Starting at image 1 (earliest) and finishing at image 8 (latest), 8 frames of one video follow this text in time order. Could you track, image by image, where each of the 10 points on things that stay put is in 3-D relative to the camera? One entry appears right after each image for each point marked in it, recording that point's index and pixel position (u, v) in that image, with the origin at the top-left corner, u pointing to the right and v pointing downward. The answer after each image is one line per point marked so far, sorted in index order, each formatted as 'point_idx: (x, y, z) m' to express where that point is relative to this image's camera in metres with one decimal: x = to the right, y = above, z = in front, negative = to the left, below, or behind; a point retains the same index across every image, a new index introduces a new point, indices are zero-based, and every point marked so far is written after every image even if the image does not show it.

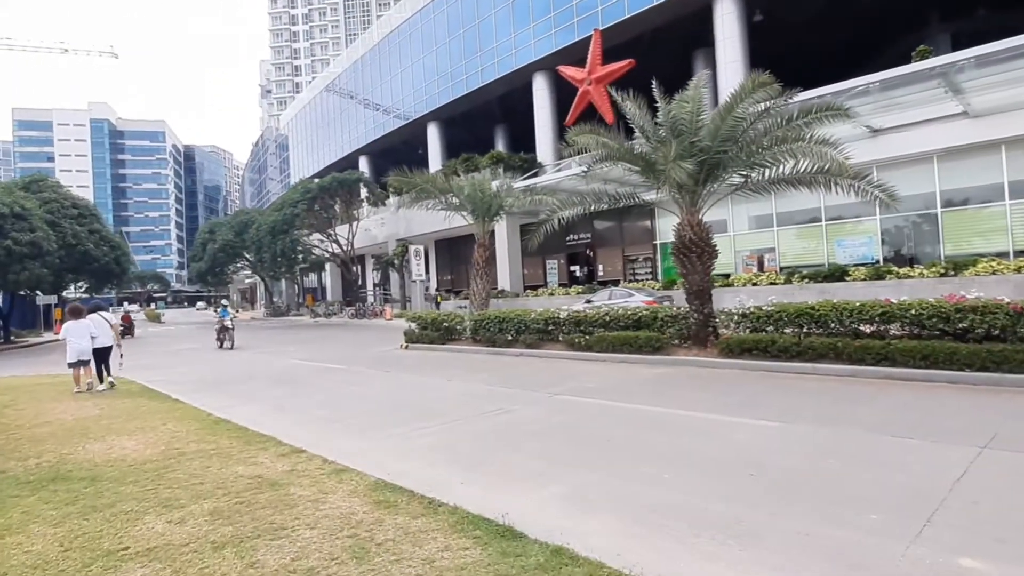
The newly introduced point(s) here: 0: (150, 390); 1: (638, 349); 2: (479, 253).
0: (-7.9, -2.2, +12.8) m
1: (+2.8, -1.4, +13.0) m
2: (-1.0, +1.1, +18.5) m
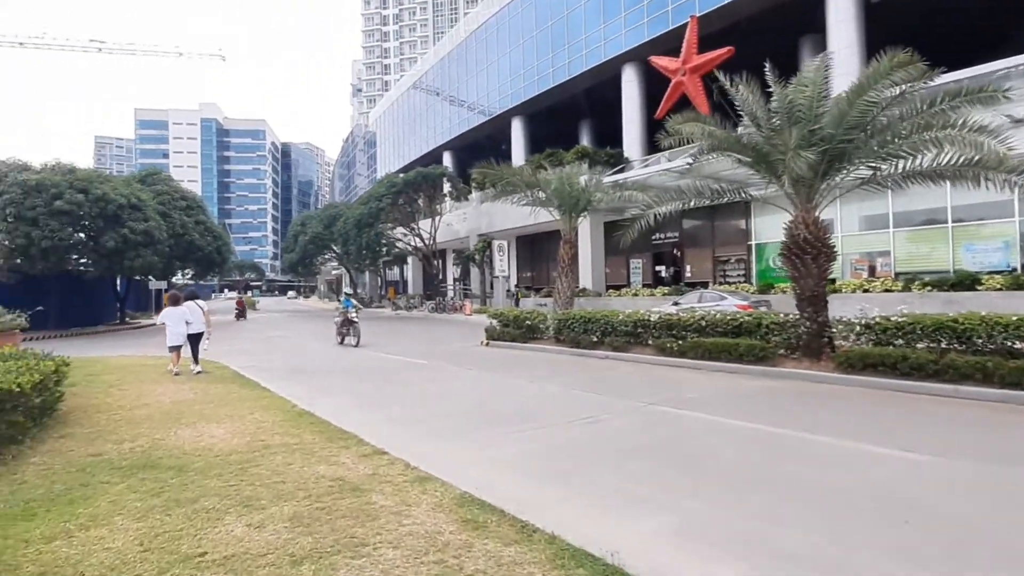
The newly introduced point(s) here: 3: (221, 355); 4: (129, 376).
0: (-6.1, -2.0, +13.2) m
1: (+4.6, -1.4, +11.9) m
2: (+1.6, +1.2, +17.8) m
3: (-9.2, -2.1, +18.5) m
4: (-8.1, -1.9, +12.5) m
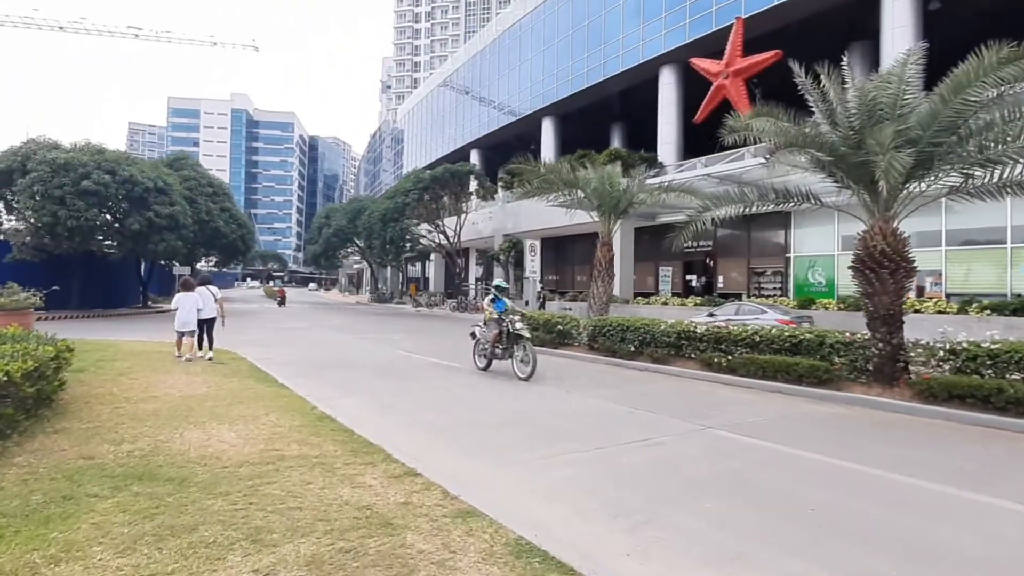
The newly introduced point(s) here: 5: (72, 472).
0: (-5.3, -1.7, +12.4) m
1: (+5.3, -1.7, +10.8) m
2: (+2.6, +1.0, +16.8) m
3: (-8.4, -1.8, +17.9) m
4: (-7.4, -1.5, +11.8) m
5: (-3.8, -1.6, +5.1) m
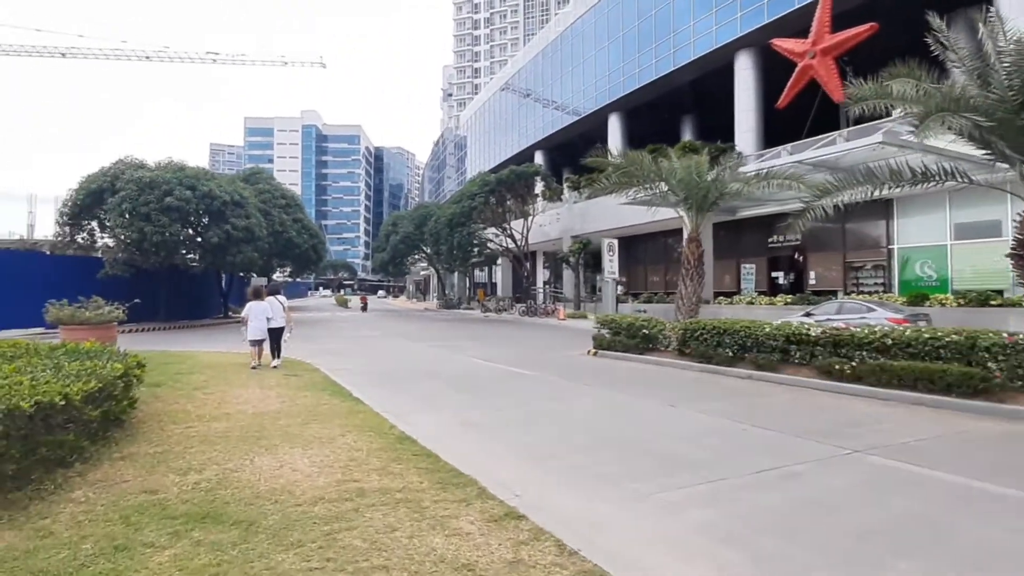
0: (-3.6, -1.9, +11.9) m
1: (+6.8, -1.6, +9.2) m
2: (+4.7, +1.0, +15.4) m
3: (-6.0, -2.0, +17.6) m
4: (-5.8, -1.7, +11.5) m
5: (-2.9, -1.7, +4.5) m
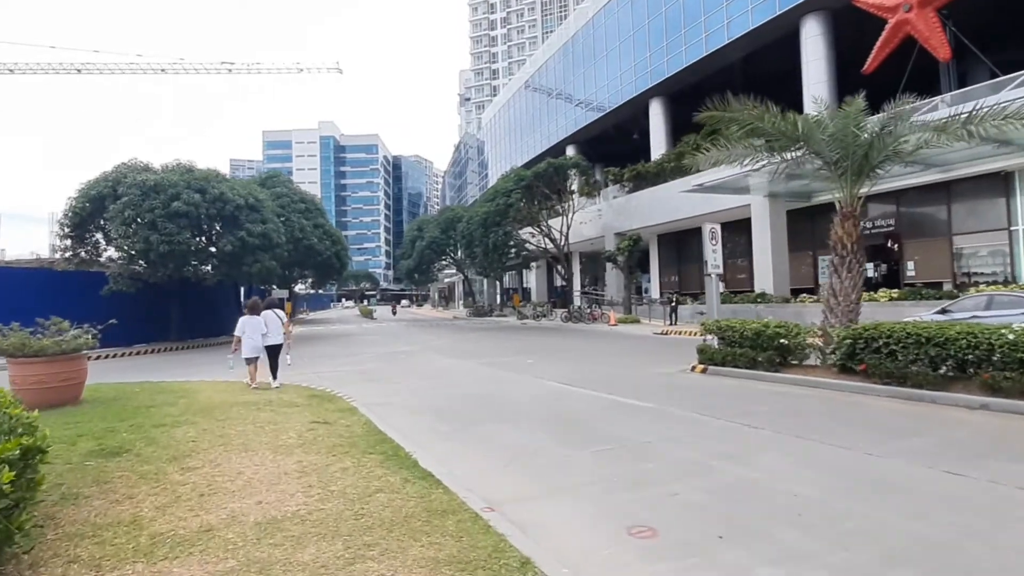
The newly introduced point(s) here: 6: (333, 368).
0: (-1.8, -2.0, +8.2) m
1: (+8.4, -1.3, +5.1) m
2: (+6.5, +1.2, +11.5) m
3: (-4.0, -2.3, +14.0) m
4: (-4.0, -1.9, +7.9) m
5: (-1.4, -1.7, +0.8) m
6: (-5.3, -2.4, +17.3) m
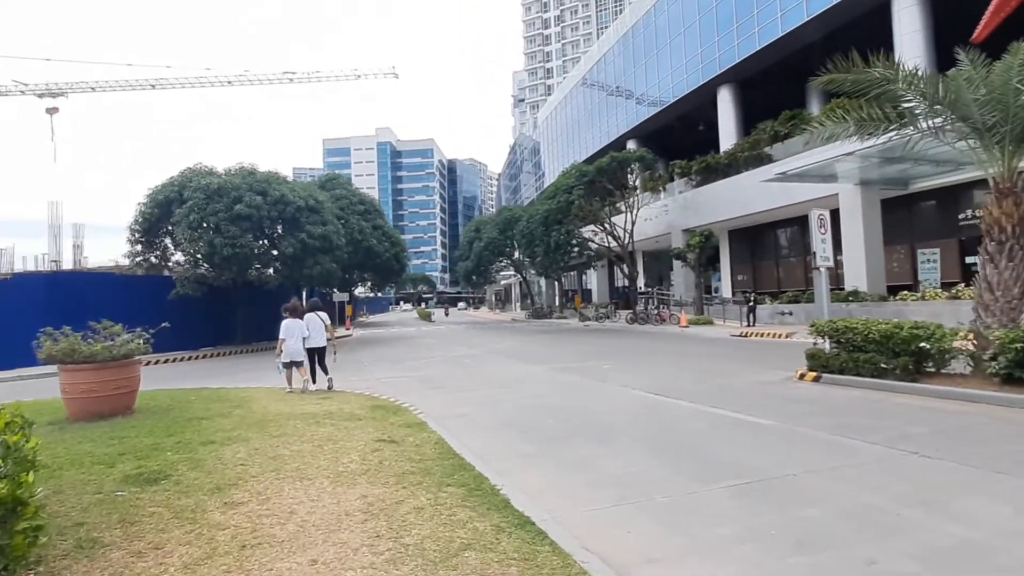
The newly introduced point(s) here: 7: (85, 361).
0: (-0.7, -1.9, +6.9) m
1: (+9.3, -1.2, +3.0) m
2: (+7.9, +1.3, +9.5) m
3: (-2.3, -2.2, +12.9) m
4: (-2.9, -1.9, +6.8) m
5: (-0.9, -1.6, -0.5) m
6: (-3.2, -2.4, +16.4) m
7: (-6.6, -1.1, +9.1) m
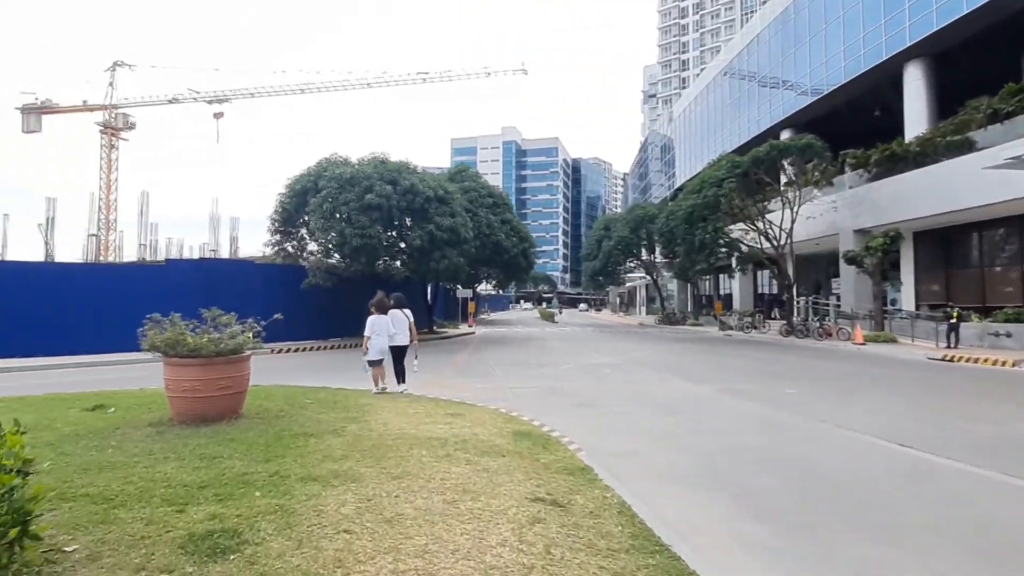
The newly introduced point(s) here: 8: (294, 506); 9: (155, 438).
0: (+1.1, -1.9, +4.5) m
1: (+10.1, -1.5, -1.4) m
2: (+10.1, +1.0, +5.3) m
3: (+0.6, -2.2, +10.7) m
4: (-1.1, -1.8, +4.8) m
5: (-0.6, -1.5, -2.8) m
6: (+0.4, -2.3, +14.2) m
7: (-4.3, -0.9, +7.8) m
8: (-1.7, -1.7, +4.7) m
9: (-4.3, -1.8, +7.2) m
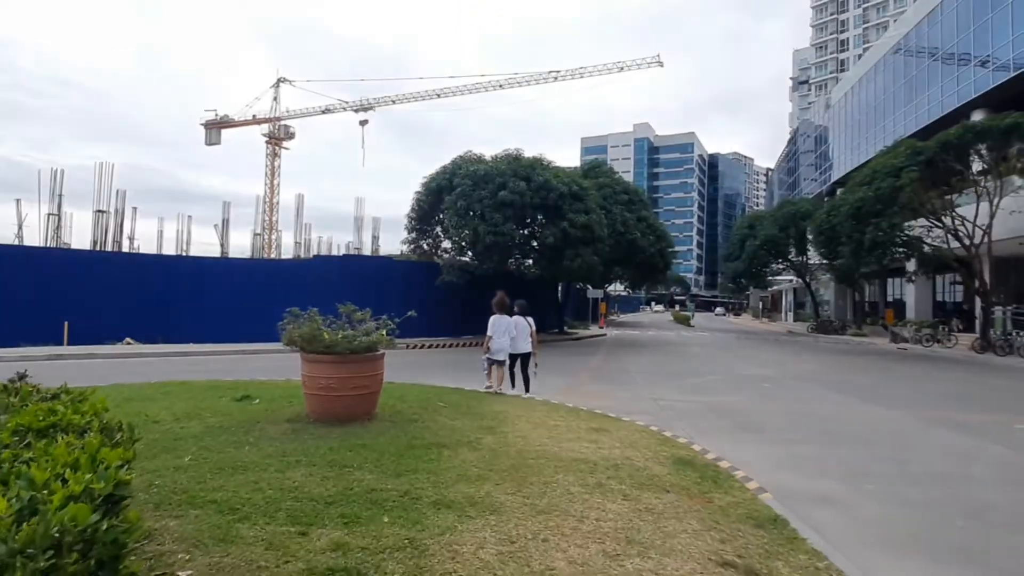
0: (+2.1, -1.9, +3.1) m
1: (+9.7, -1.6, -4.5) m
2: (+11.1, +0.8, +2.0) m
3: (+3.0, -2.2, +9.3) m
4: (+0.1, -1.7, +3.9) m
5: (-1.0, -1.5, -3.6) m
6: (+3.5, -2.3, +12.8) m
7: (-2.4, -0.8, +7.5) m
8: (-0.6, -1.7, +3.9) m
9: (-2.6, -1.7, +6.9) m
